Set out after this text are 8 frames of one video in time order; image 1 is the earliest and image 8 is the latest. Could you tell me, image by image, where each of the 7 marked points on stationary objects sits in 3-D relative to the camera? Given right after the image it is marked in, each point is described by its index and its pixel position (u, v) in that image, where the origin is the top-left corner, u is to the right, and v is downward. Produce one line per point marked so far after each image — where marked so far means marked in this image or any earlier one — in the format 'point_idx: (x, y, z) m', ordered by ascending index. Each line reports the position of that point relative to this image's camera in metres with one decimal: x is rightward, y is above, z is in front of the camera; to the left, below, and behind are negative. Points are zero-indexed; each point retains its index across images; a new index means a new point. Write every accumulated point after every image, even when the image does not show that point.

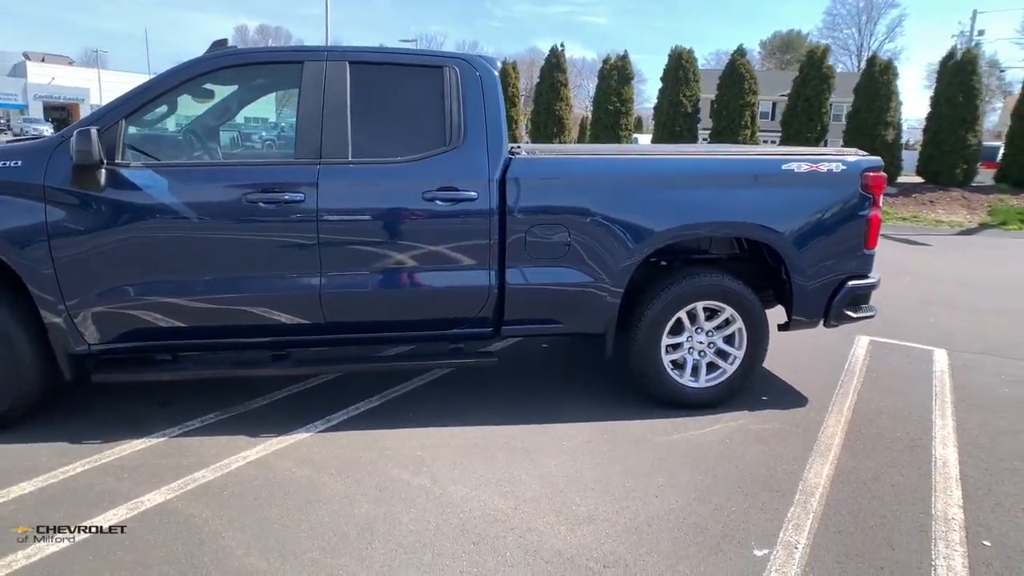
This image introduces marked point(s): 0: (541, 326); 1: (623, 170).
0: (+0.2, -0.3, +4.3) m
1: (+0.7, +0.8, +4.2) m
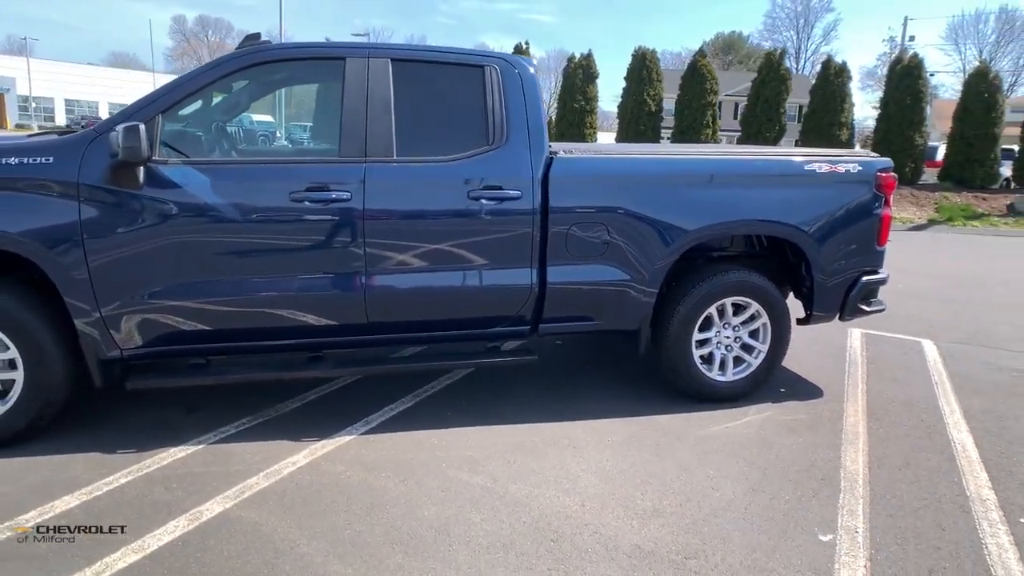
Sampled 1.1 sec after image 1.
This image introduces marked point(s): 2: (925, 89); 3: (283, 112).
0: (+0.4, -0.2, +4.4) m
1: (+1.0, +0.8, +4.3) m
2: (+11.0, +5.3, +17.7) m
3: (-1.5, +1.1, +3.8) m
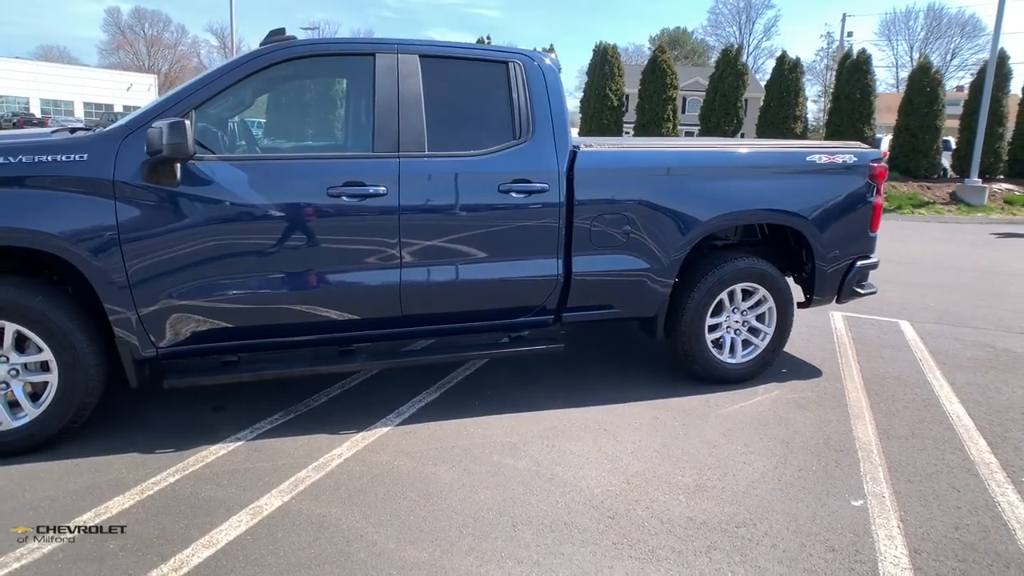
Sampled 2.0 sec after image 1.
0: (+0.6, -0.2, +4.5) m
1: (+1.1, +0.9, +4.4) m
2: (+10.1, +5.7, +18.5) m
3: (-1.3, +1.1, +3.8) m
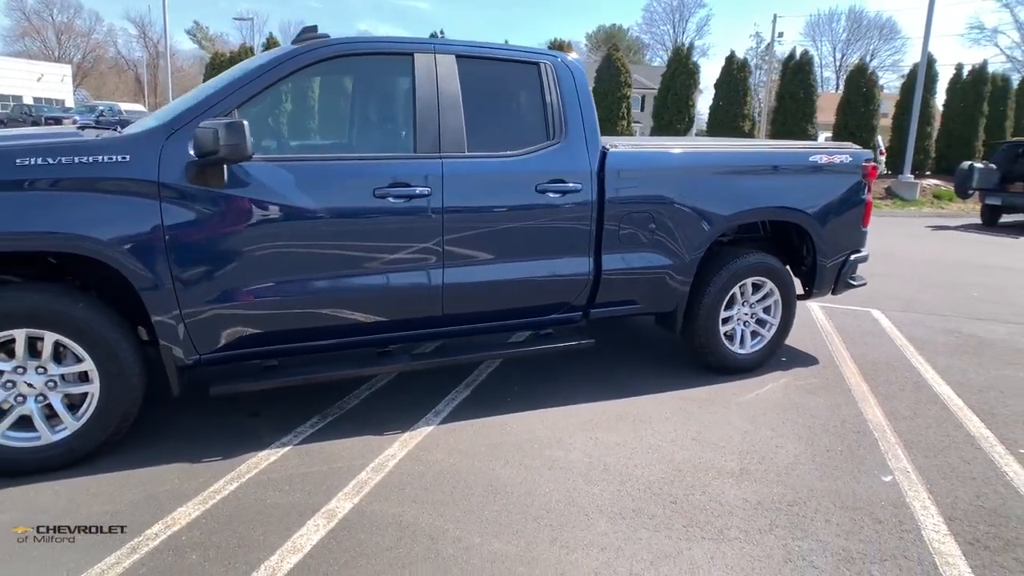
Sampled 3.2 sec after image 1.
0: (+0.8, -0.1, +4.7) m
1: (+1.3, +0.9, +4.6) m
2: (+8.8, +6.0, +19.5) m
3: (-1.1, +1.1, +3.8) m
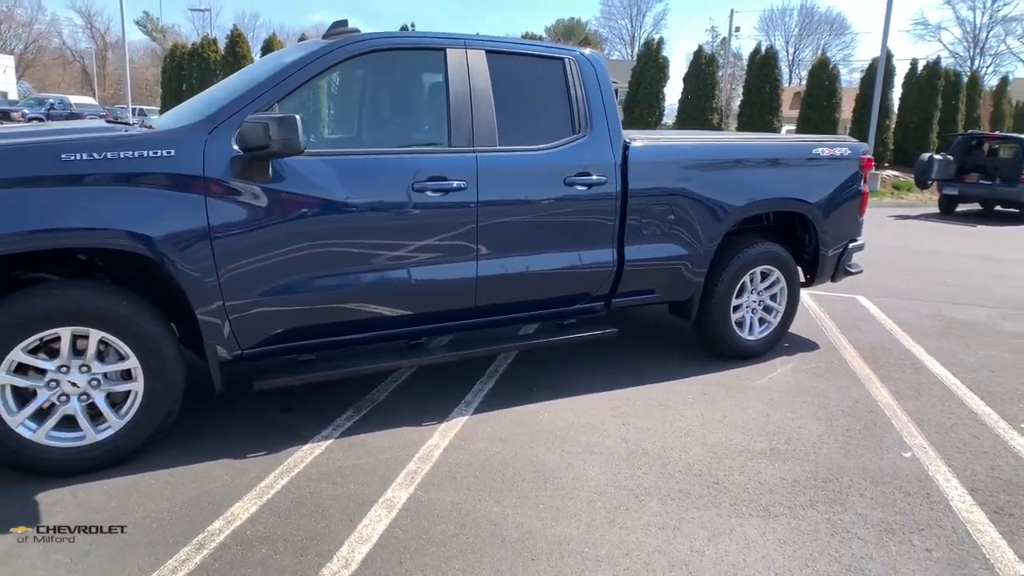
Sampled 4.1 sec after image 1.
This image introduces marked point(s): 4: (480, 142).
0: (+0.9, -0.1, +4.8) m
1: (+1.4, +1.0, +4.8) m
2: (+8.0, +6.3, +20.0) m
3: (-0.9, +1.1, +3.8) m
4: (-0.2, +0.9, +4.0) m
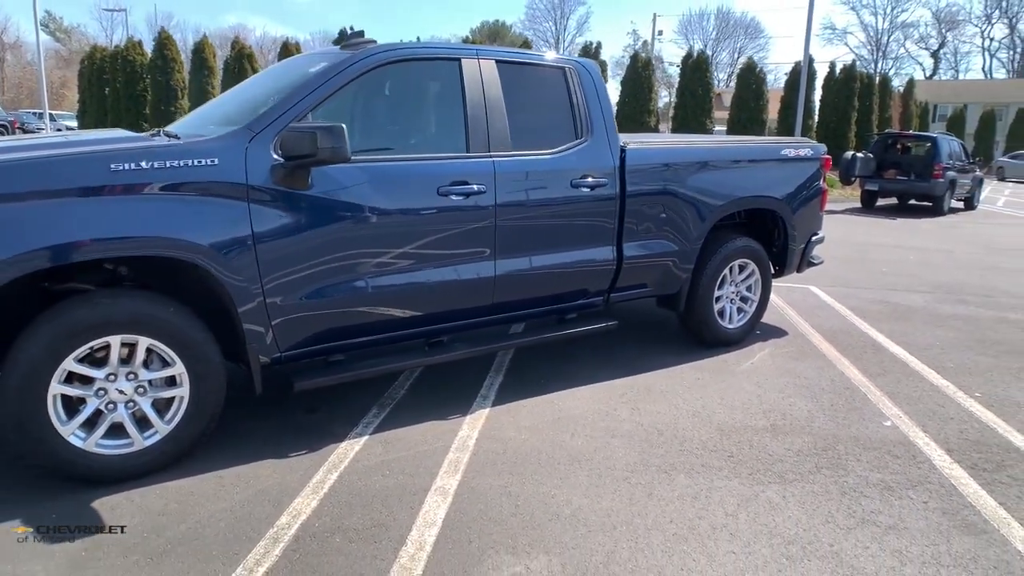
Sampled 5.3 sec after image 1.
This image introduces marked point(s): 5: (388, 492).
0: (+1.0, 0.0, +5.1) m
1: (+1.4, +1.0, +5.2) m
2: (+6.3, +6.5, +20.9) m
3: (-0.8, +1.1, +4.0) m
4: (-0.1, +0.9, +4.2) m
5: (-0.6, -1.0, +3.3) m
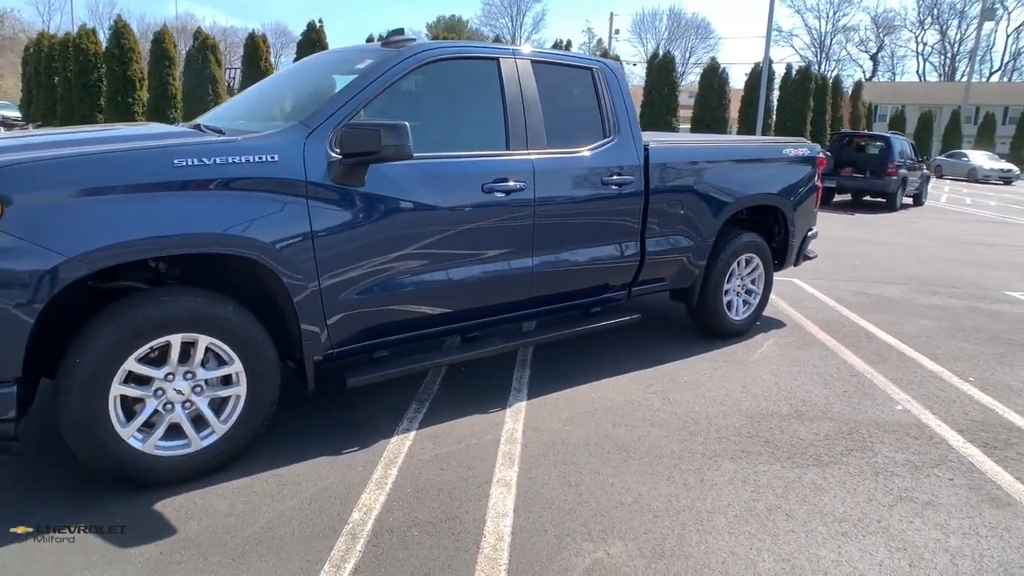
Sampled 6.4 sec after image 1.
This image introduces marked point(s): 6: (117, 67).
0: (+1.1, 0.0, +5.3) m
1: (+1.6, +1.1, +5.3) m
2: (+5.3, +6.7, +21.4) m
3: (-0.5, +1.1, +4.0) m
4: (+0.1, +0.9, +4.3) m
5: (-0.3, -1.0, +3.4) m
6: (-11.1, +6.2, +18.6) m
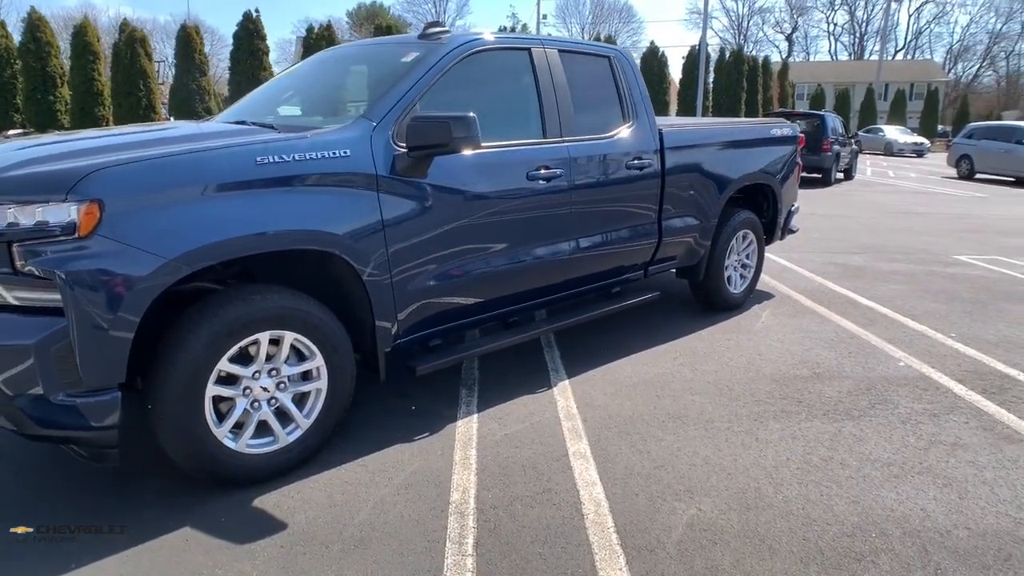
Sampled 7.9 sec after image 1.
0: (+1.3, +0.2, +5.6) m
1: (+1.7, +1.3, +5.6) m
2: (+3.5, +7.3, +21.8) m
3: (-0.3, +1.2, +4.1) m
4: (+0.3, +1.0, +4.5) m
5: (+0.1, -0.9, +3.5) m
6: (-12.5, +6.0, +17.5) m
